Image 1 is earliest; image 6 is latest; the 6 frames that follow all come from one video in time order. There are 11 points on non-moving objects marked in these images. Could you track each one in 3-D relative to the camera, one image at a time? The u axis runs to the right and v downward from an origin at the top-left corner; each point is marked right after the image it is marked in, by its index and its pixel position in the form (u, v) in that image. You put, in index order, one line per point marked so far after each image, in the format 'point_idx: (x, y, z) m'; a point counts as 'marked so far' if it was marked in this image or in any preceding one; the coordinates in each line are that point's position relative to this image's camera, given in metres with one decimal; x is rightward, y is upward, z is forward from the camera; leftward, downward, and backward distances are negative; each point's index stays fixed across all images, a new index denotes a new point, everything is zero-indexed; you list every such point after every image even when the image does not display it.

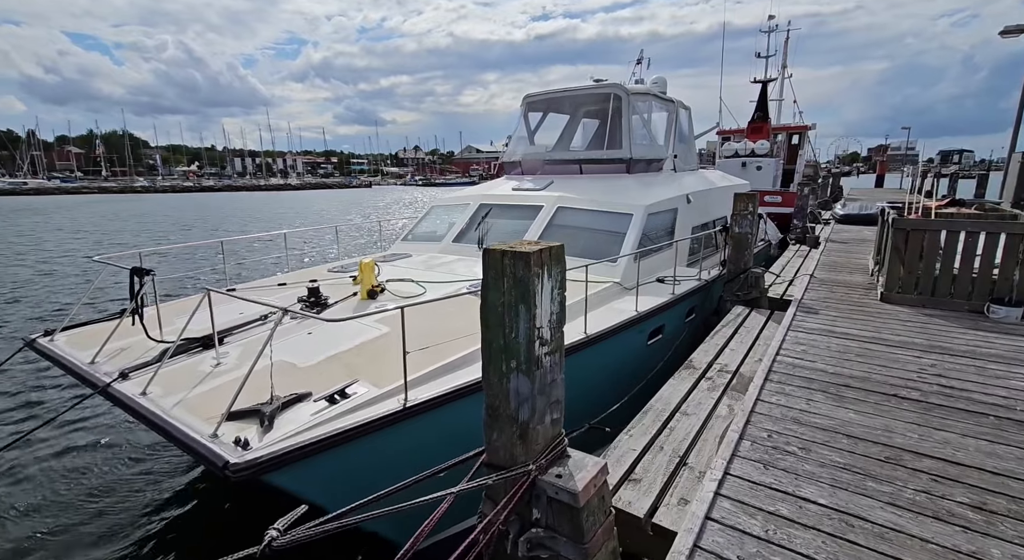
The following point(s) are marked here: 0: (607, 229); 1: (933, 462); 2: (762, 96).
0: (+1.0, +0.6, +5.8) m
1: (+1.9, -0.8, +2.4) m
2: (+9.6, +7.1, +19.9) m
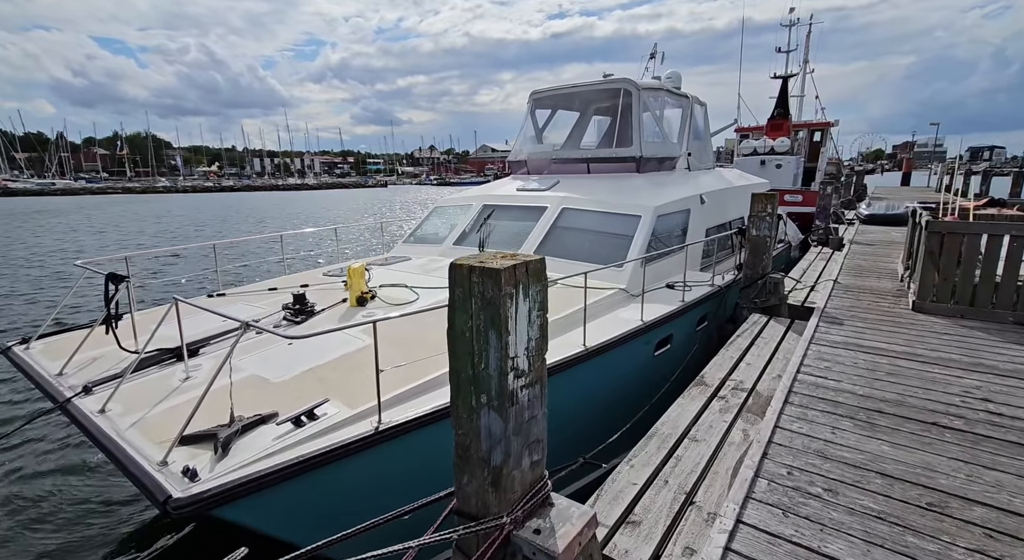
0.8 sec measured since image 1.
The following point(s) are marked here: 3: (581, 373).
0: (+1.1, +0.5, +5.5) m
1: (+1.9, -0.9, +2.0) m
2: (+10.1, +7.0, +19.3) m
3: (+0.5, -0.7, +3.8) m
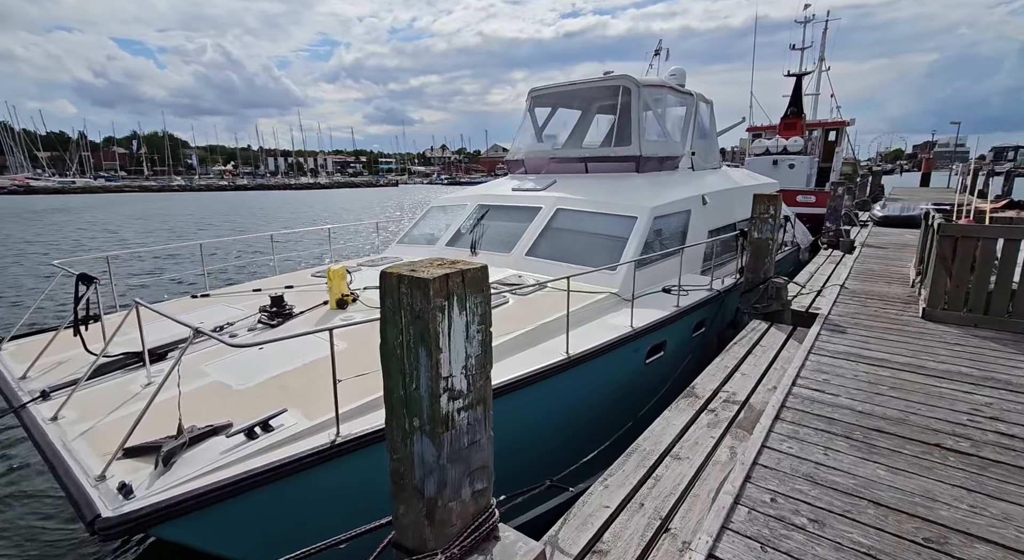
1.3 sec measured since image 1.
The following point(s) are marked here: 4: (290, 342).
0: (+1.0, +0.5, +5.3) m
1: (+1.7, -0.9, +1.8) m
2: (+10.4, +6.9, +18.9) m
3: (+0.4, -0.7, +3.6) m
4: (-1.4, -0.4, +3.3) m
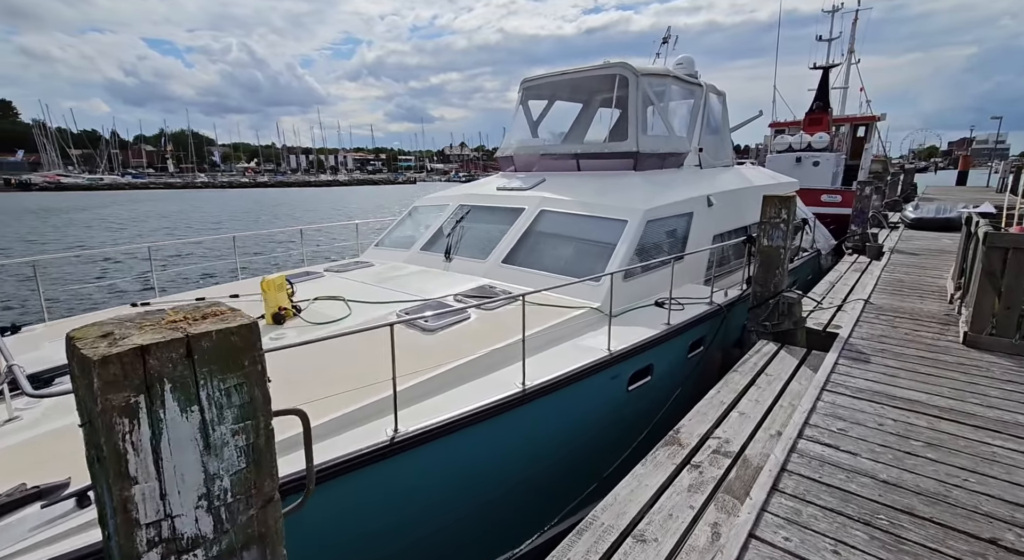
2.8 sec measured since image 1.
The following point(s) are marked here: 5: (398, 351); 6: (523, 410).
0: (+0.8, +0.4, +4.7) m
1: (+1.3, -1.1, +1.2) m
2: (+10.8, +6.8, +17.9) m
3: (+0.1, -0.8, +3.0) m
4: (-1.7, -0.5, +2.8) m
5: (-0.7, -0.5, +3.2) m
6: (+0.1, -0.8, +3.1) m
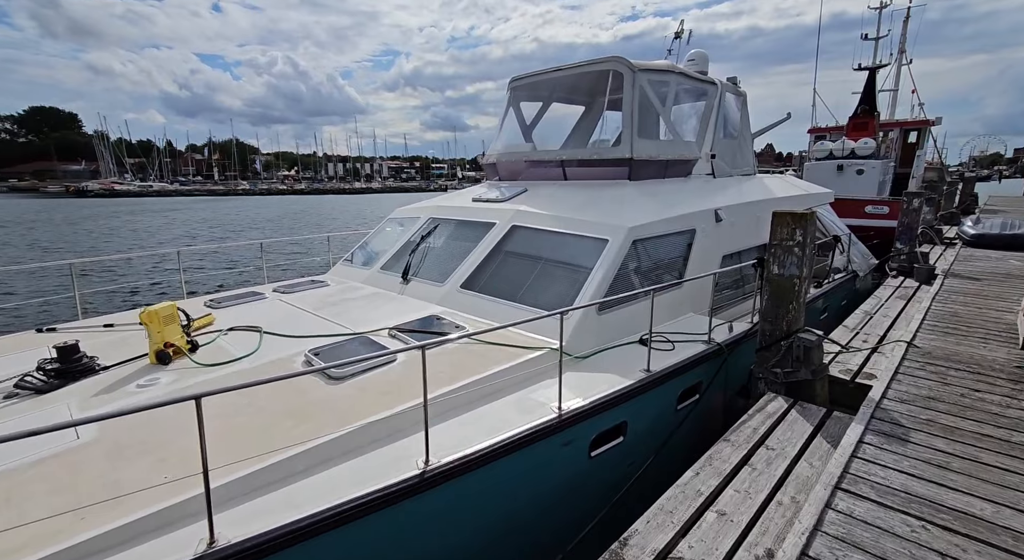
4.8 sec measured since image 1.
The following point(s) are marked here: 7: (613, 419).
0: (+0.4, +0.1, +3.9) m
1: (+0.7, -1.3, +0.3) m
2: (+11.4, +6.2, +16.5) m
3: (-0.4, -1.0, +2.3) m
4: (-2.2, -0.7, +2.2) m
5: (-1.1, -0.6, +2.5) m
6: (-0.4, -1.0, +2.3) m
7: (+0.6, -0.8, +3.0) m
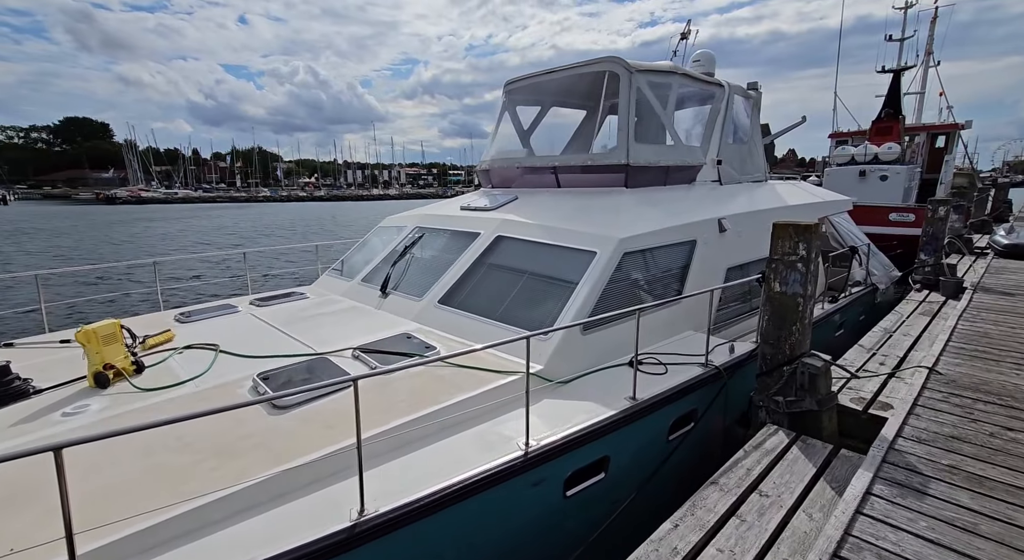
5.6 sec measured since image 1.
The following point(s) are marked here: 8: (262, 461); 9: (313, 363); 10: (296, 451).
0: (+0.3, 0.0, +3.6) m
1: (+0.4, -1.3, 0.0) m
2: (+11.7, +5.9, +15.9) m
3: (-0.6, -1.1, +2.0) m
4: (-2.4, -0.7, +2.0) m
5: (-1.3, -0.7, +2.2) m
6: (-0.6, -1.1, +2.0) m
7: (+0.4, -0.9, +2.7) m
8: (-1.1, -0.8, +2.2) m
9: (-1.2, -0.5, +3.0) m
10: (-1.0, -0.7, +2.3) m
